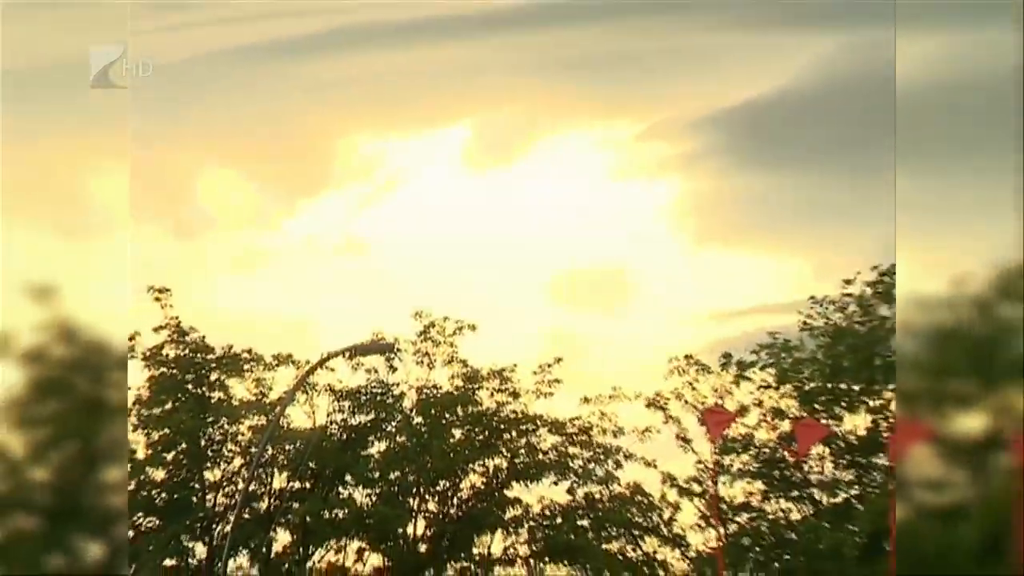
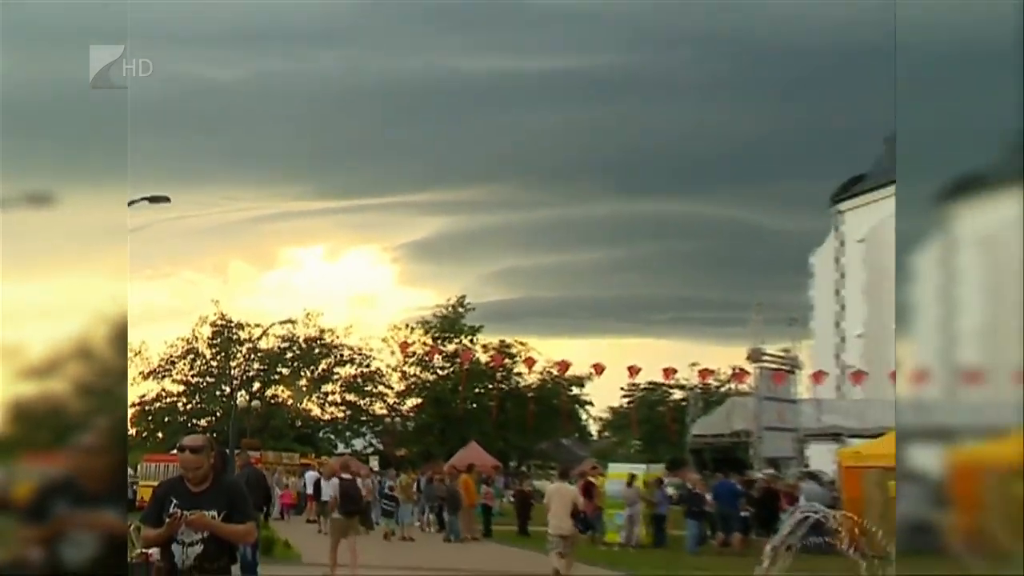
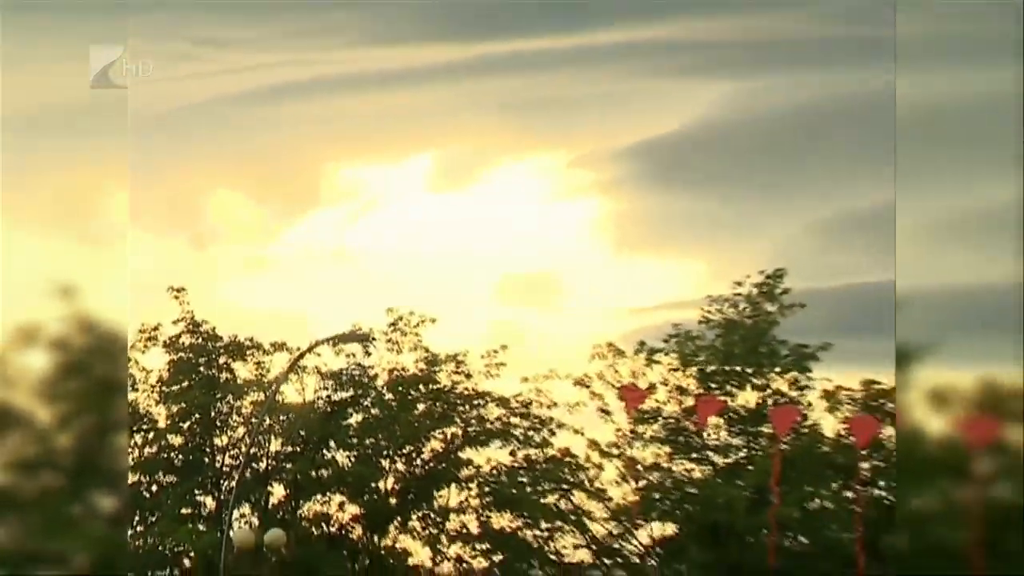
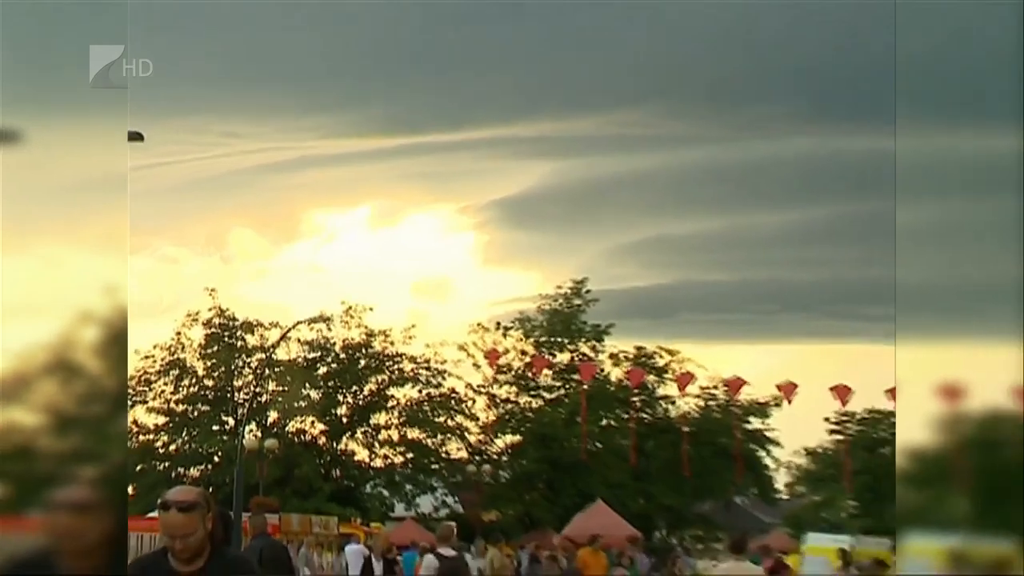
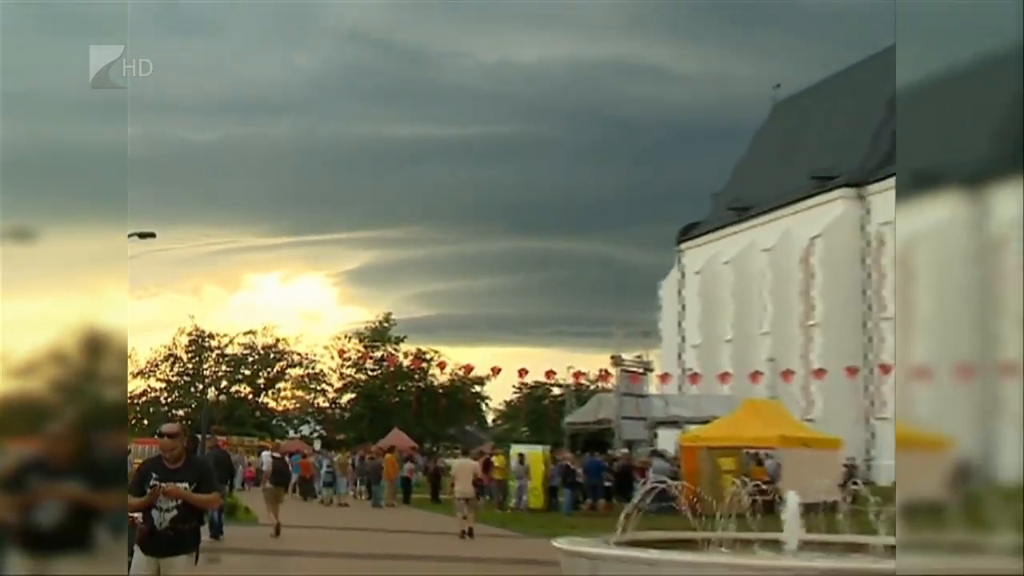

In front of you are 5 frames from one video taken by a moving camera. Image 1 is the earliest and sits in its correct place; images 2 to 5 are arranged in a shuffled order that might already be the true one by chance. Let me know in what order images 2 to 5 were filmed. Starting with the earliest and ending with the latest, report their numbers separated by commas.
3, 4, 2, 5
